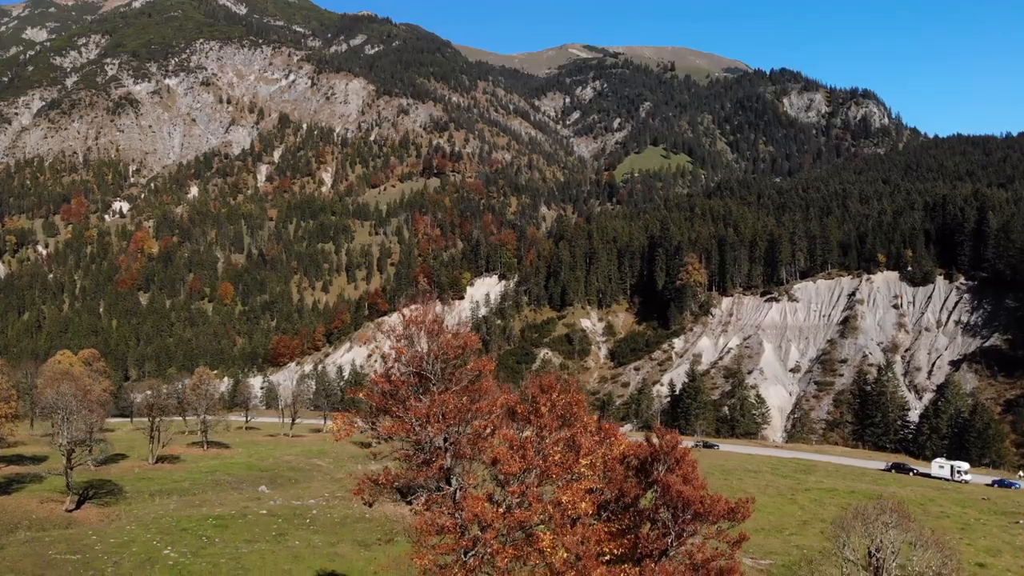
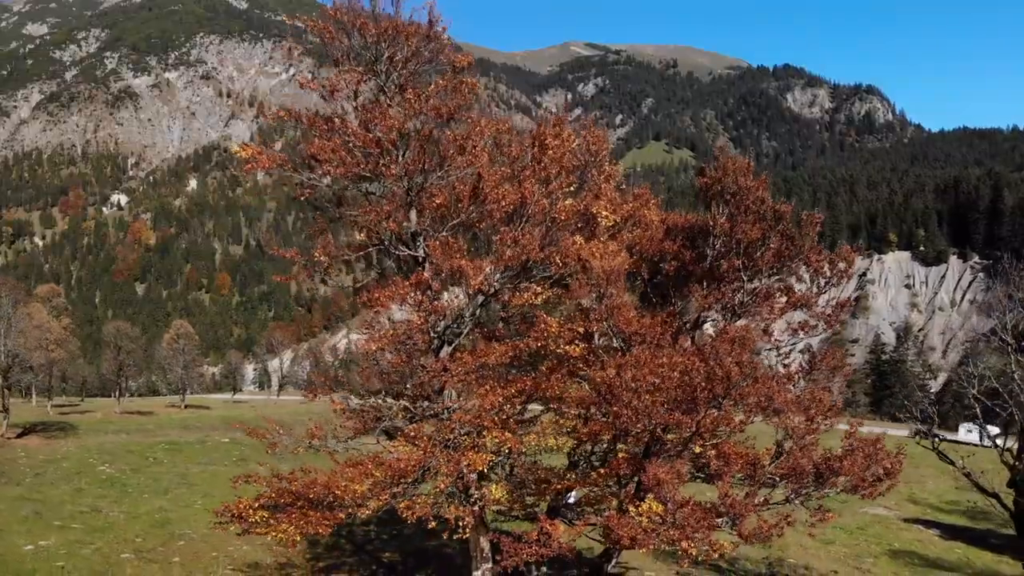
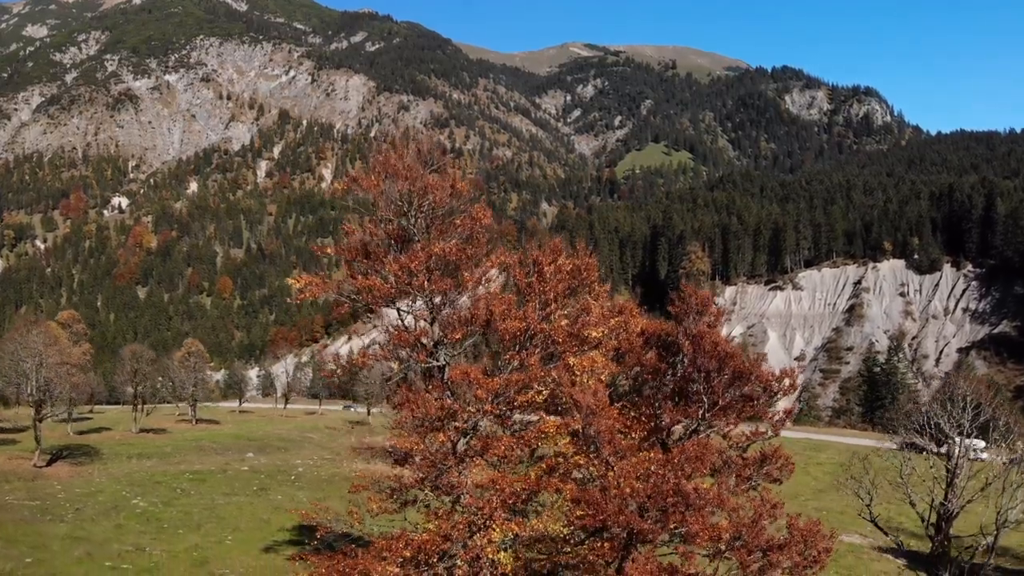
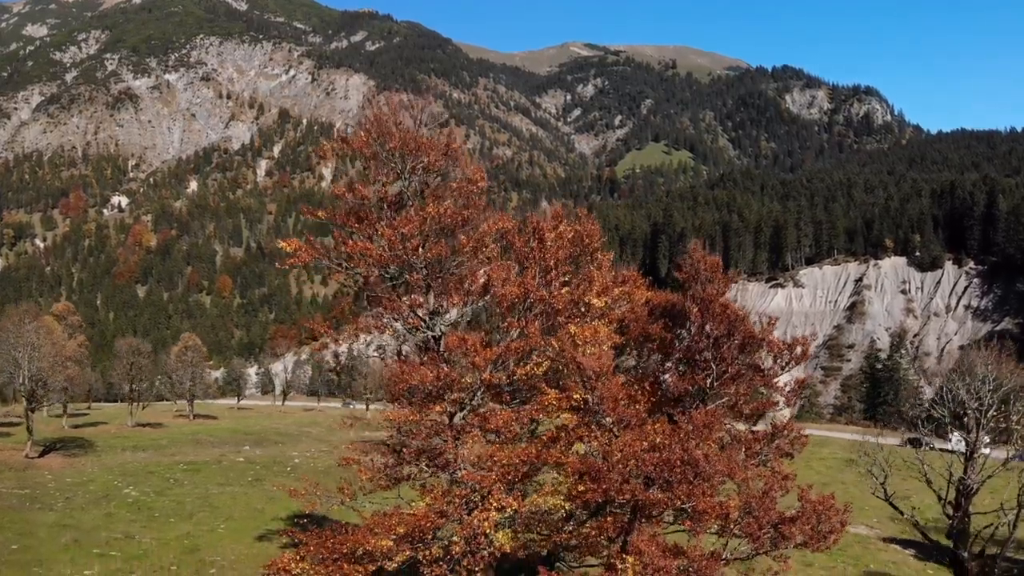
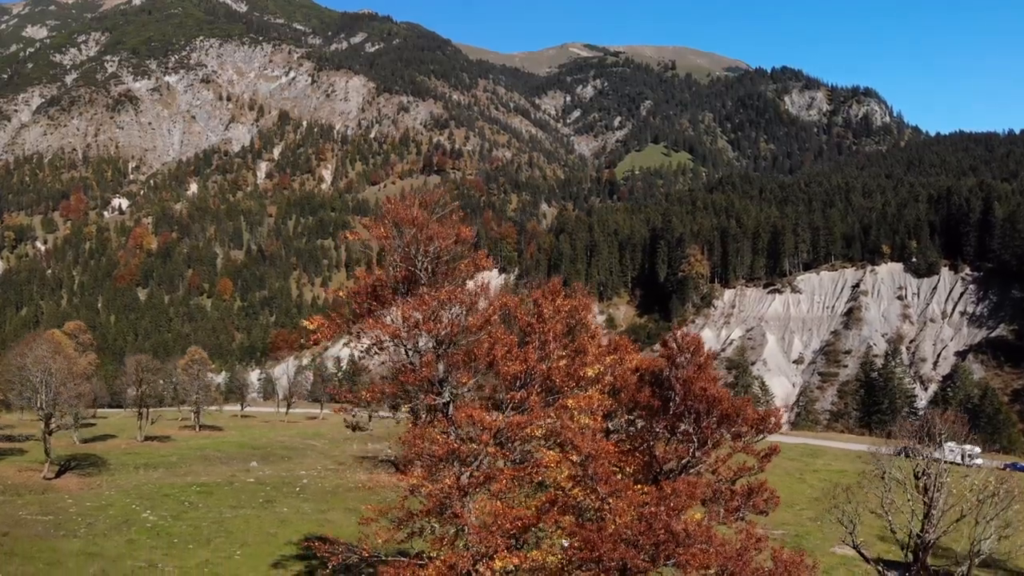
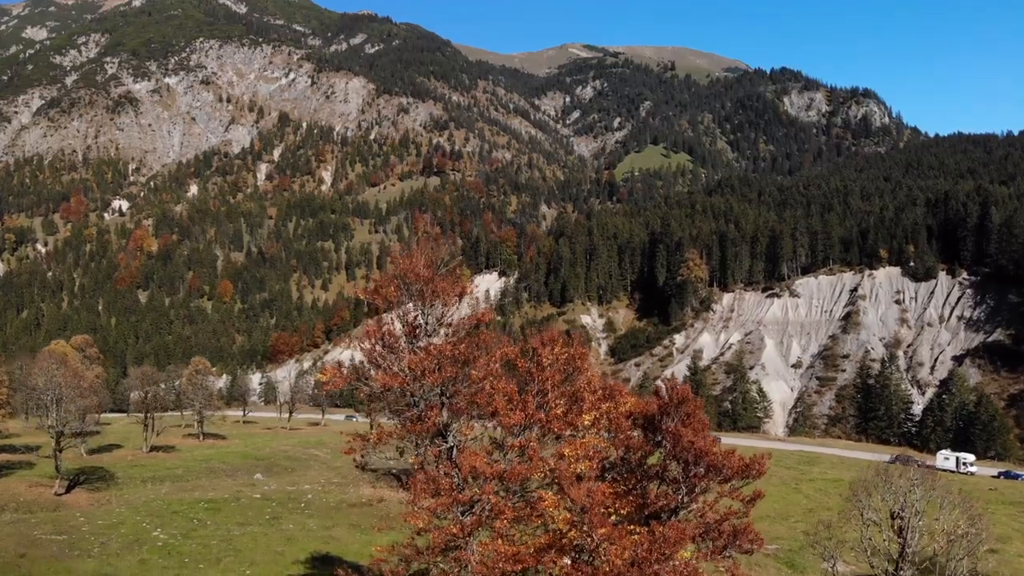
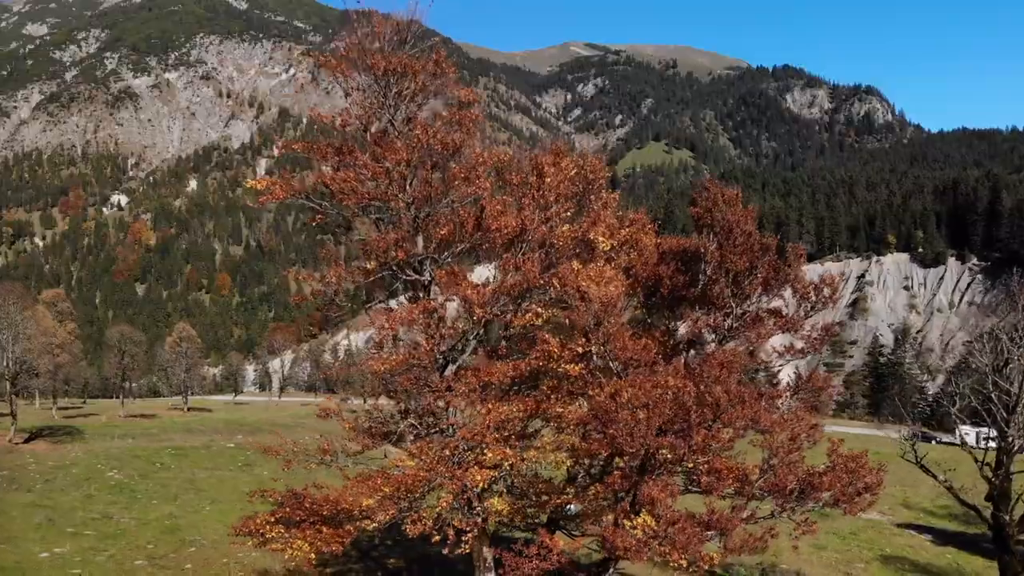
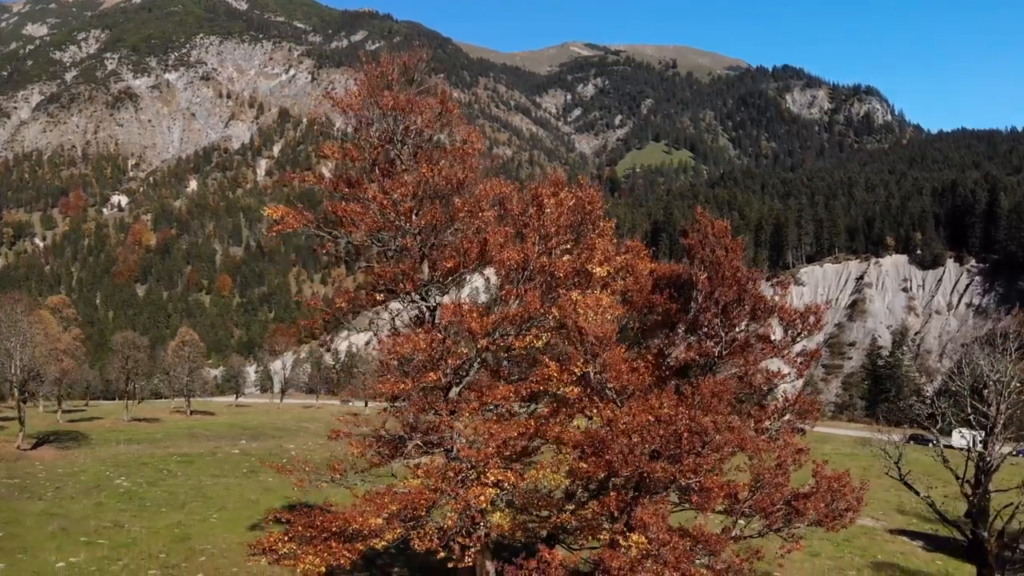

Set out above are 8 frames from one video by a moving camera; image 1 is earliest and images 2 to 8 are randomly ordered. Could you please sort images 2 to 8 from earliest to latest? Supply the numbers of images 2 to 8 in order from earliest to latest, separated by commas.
6, 5, 3, 4, 8, 7, 2
